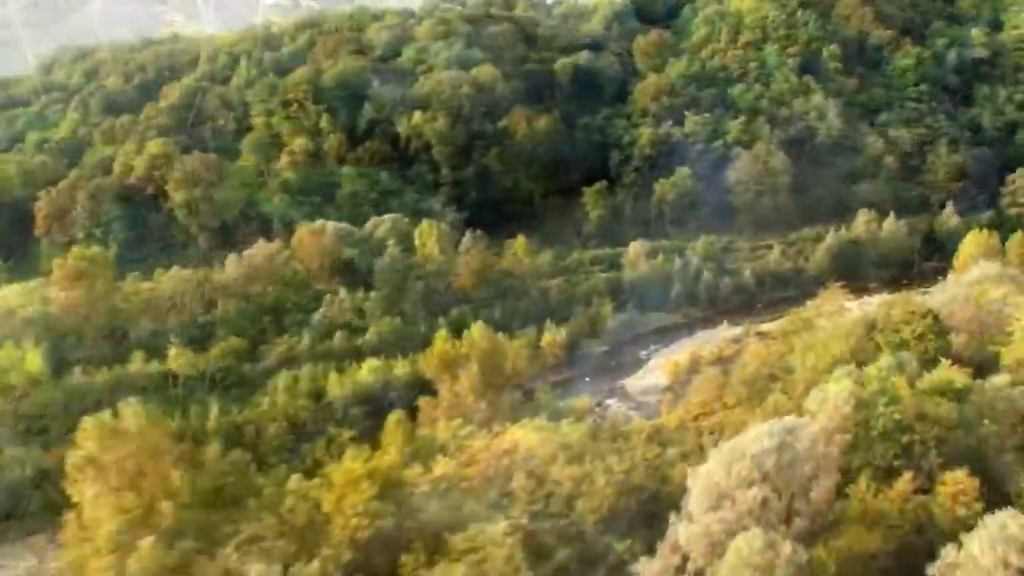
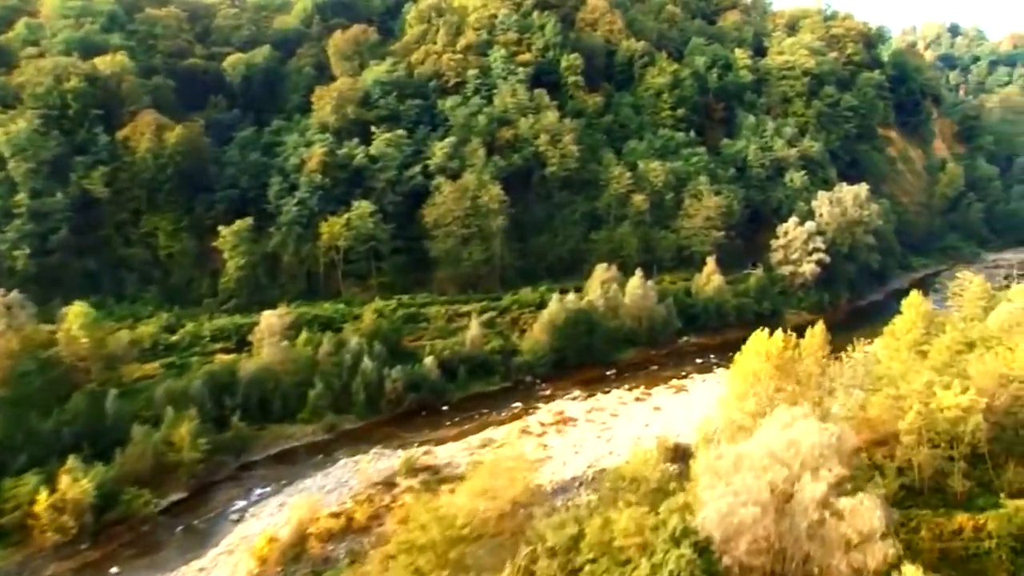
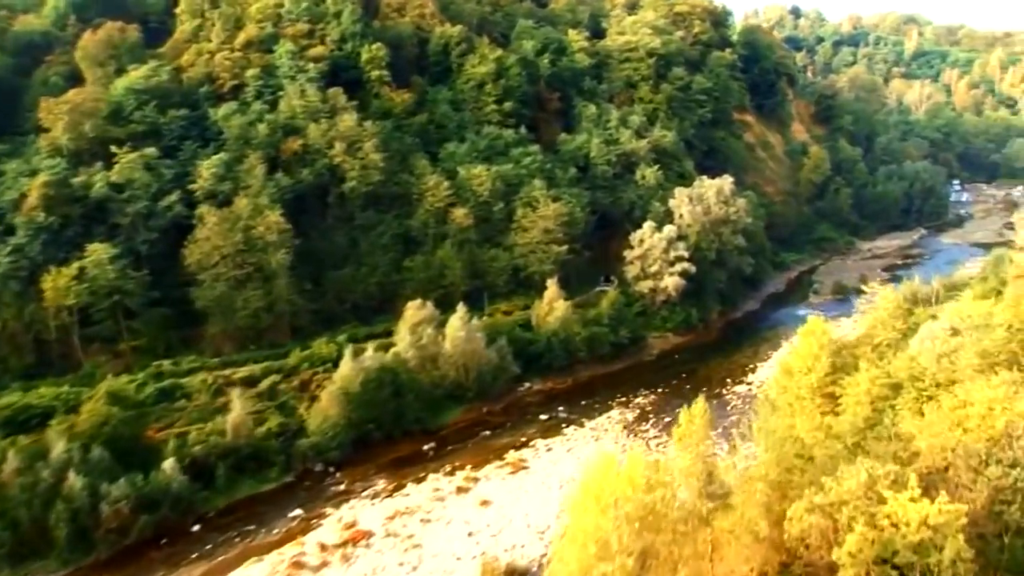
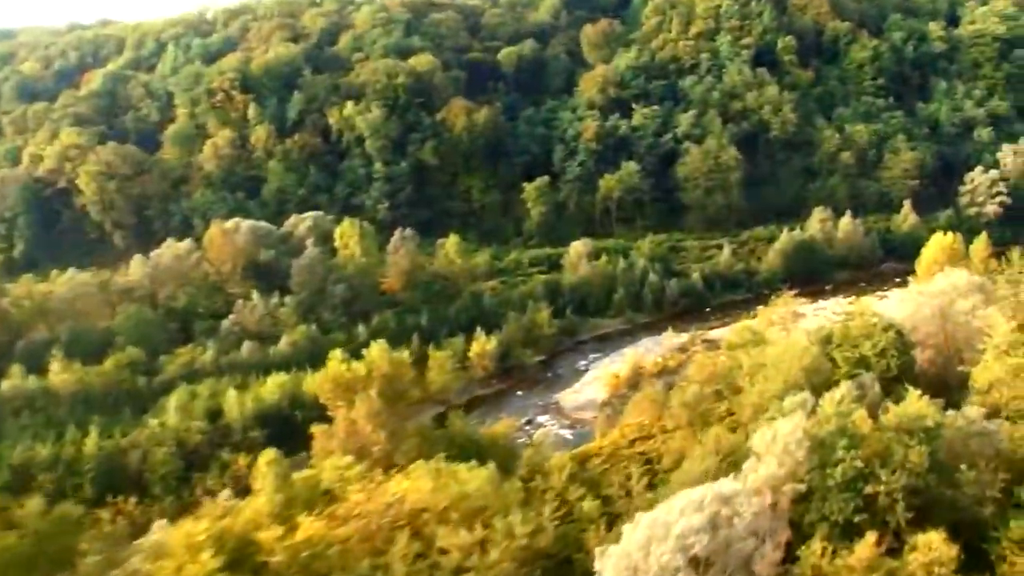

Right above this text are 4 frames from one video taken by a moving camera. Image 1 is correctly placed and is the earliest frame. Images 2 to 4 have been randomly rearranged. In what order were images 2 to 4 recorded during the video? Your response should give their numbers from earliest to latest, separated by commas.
4, 2, 3
